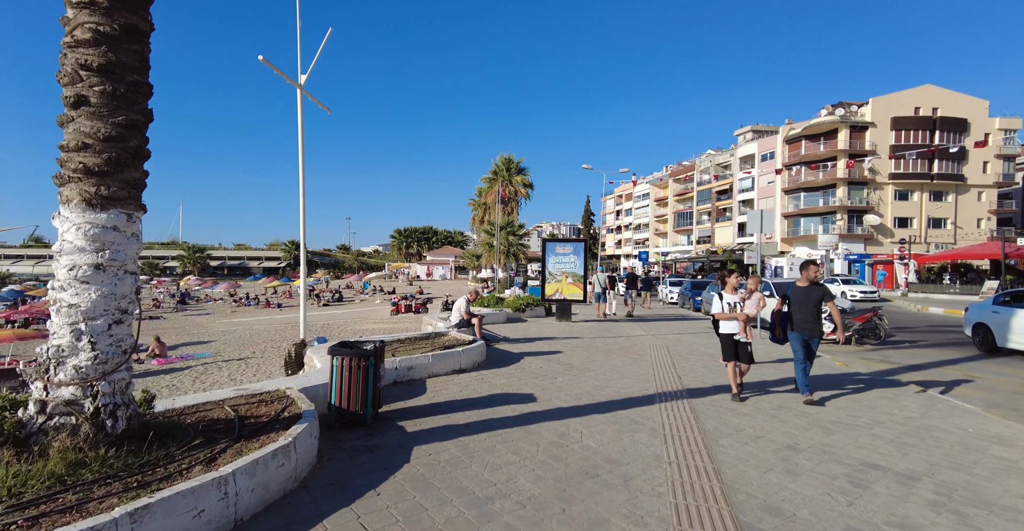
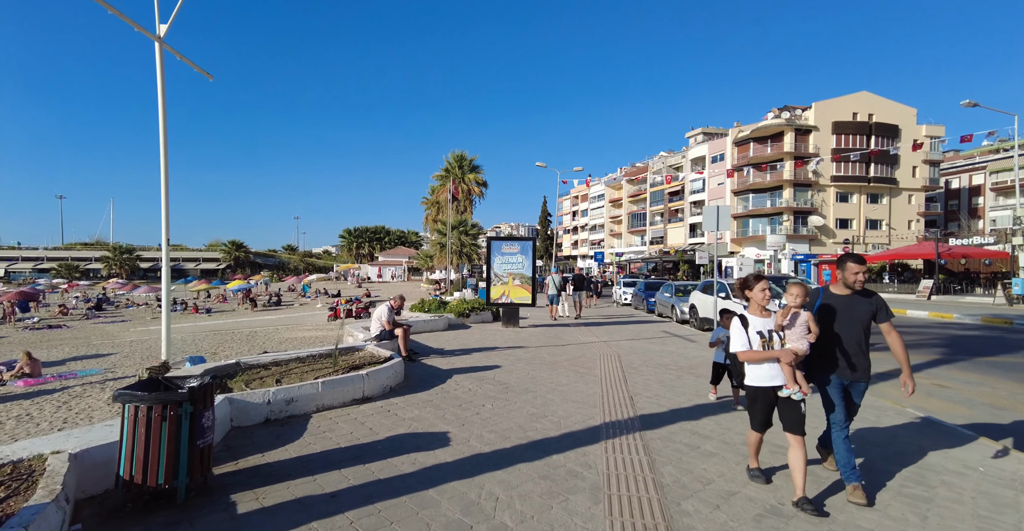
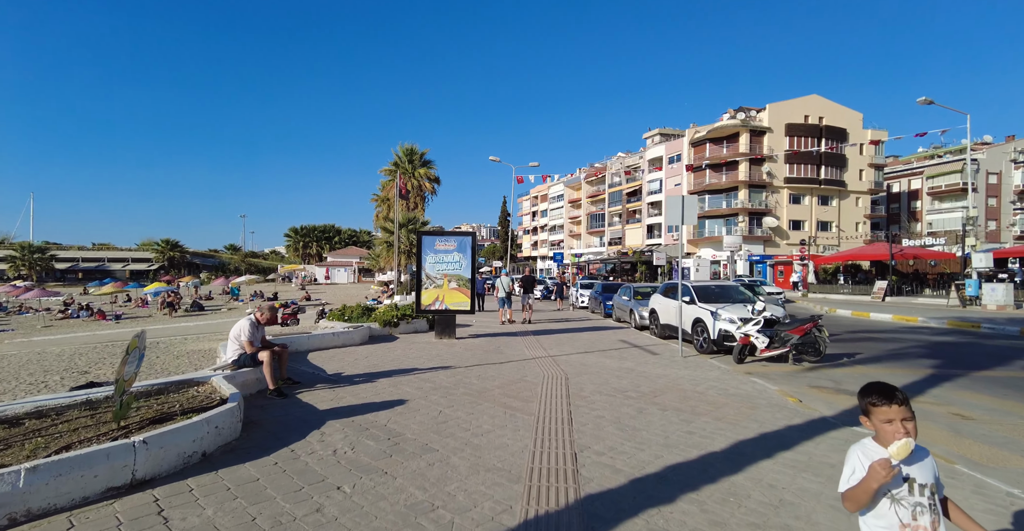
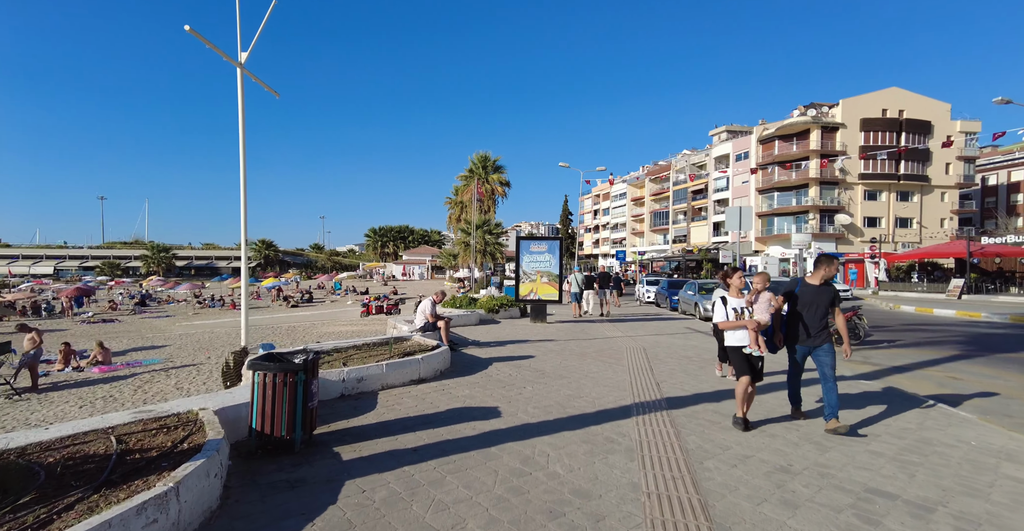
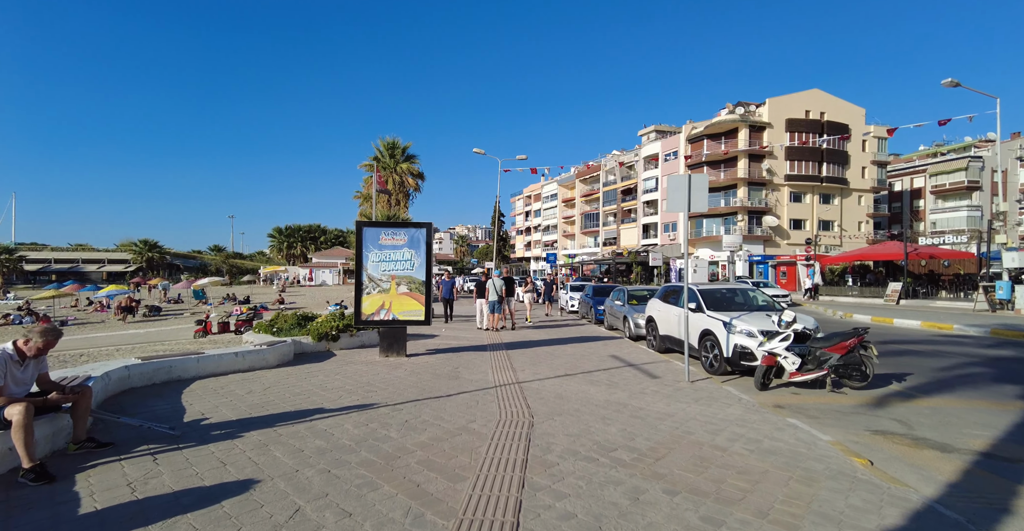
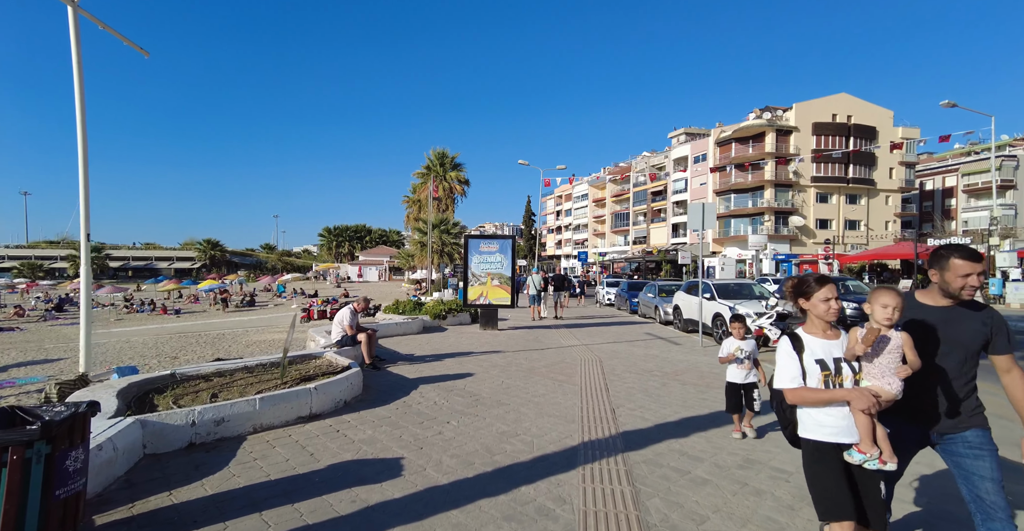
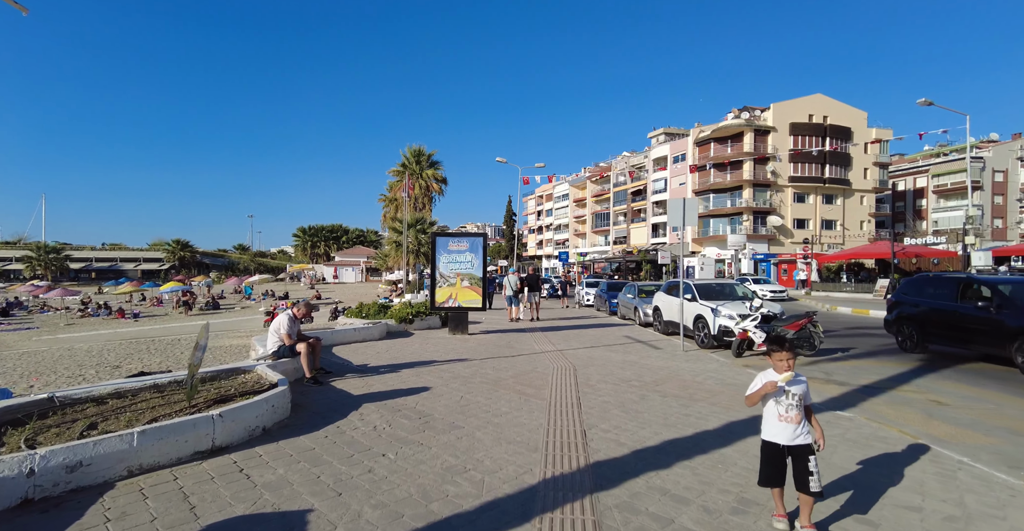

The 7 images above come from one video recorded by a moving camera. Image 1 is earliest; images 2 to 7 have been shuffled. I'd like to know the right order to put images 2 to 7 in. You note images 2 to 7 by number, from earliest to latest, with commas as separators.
4, 2, 6, 7, 3, 5
